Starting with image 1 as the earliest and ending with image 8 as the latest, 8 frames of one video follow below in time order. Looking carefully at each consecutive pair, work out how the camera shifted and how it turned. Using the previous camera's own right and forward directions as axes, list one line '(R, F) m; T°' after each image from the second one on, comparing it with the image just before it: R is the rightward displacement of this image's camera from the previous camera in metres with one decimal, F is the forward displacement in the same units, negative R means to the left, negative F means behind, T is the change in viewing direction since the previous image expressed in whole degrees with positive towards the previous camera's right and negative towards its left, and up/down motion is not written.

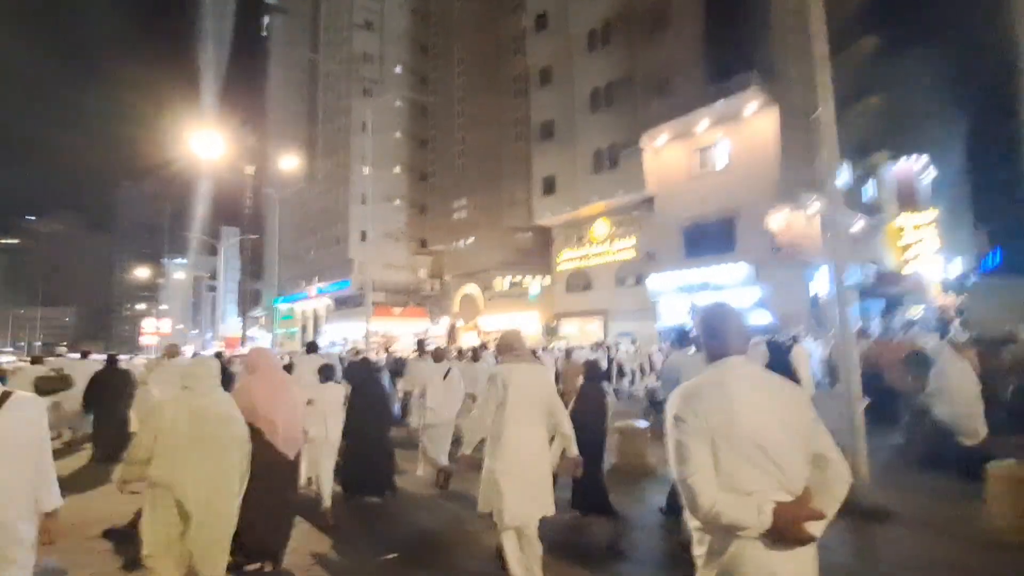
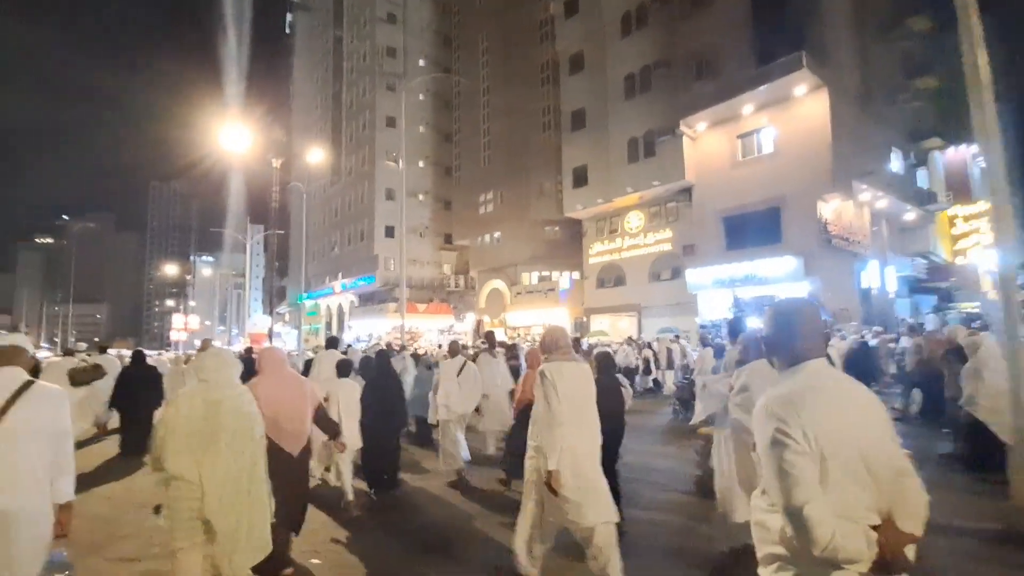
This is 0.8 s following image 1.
(-0.6, +0.8) m; -2°
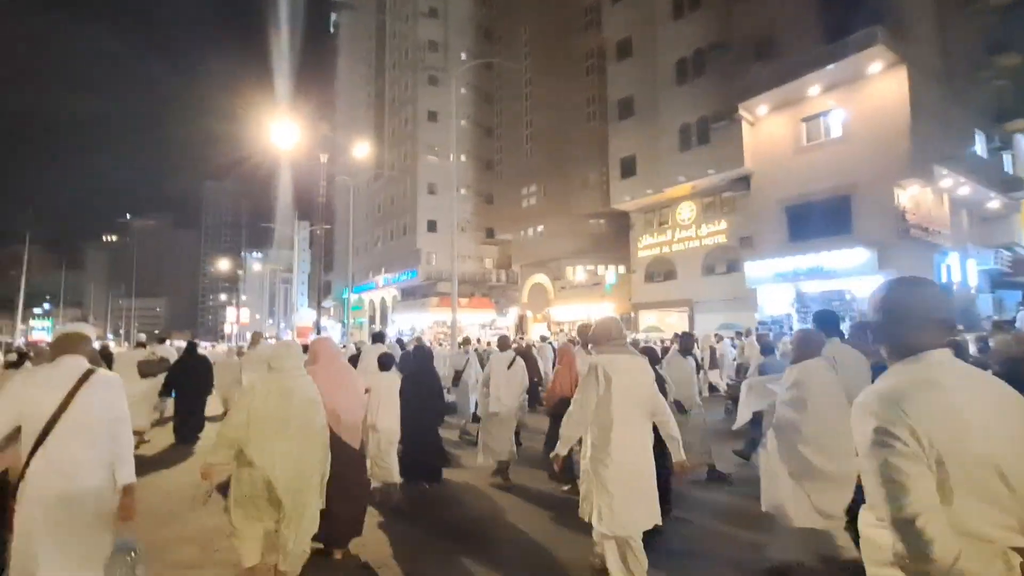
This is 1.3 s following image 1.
(-0.4, +0.5) m; -4°
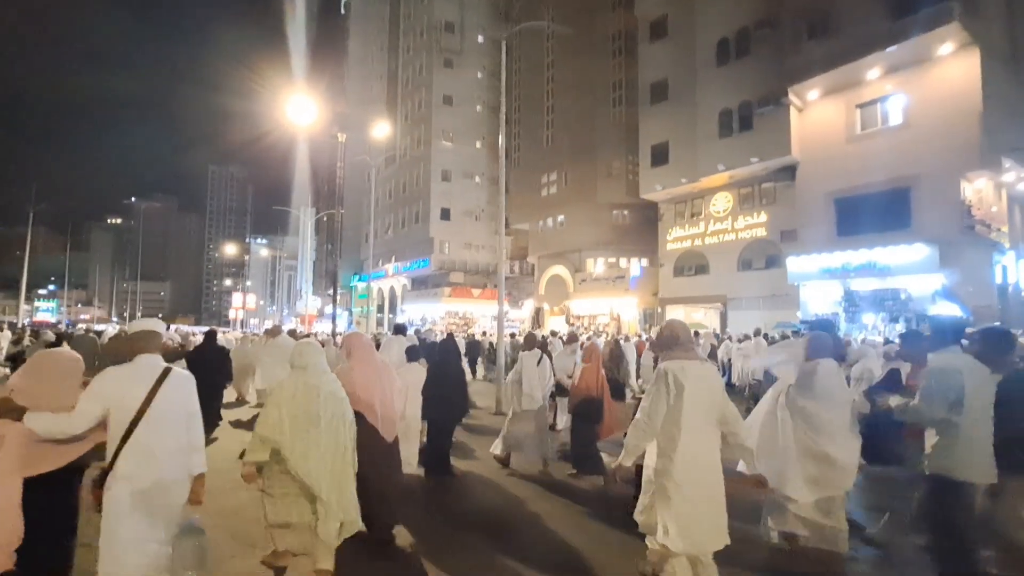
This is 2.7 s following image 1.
(-1.0, +1.2) m; 0°
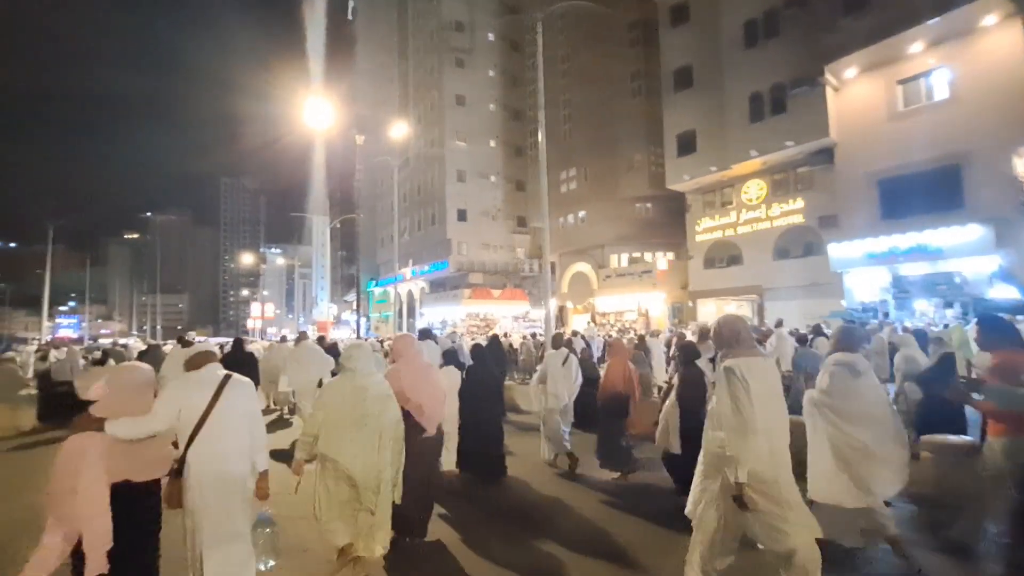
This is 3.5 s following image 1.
(-0.7, +0.6) m; -1°
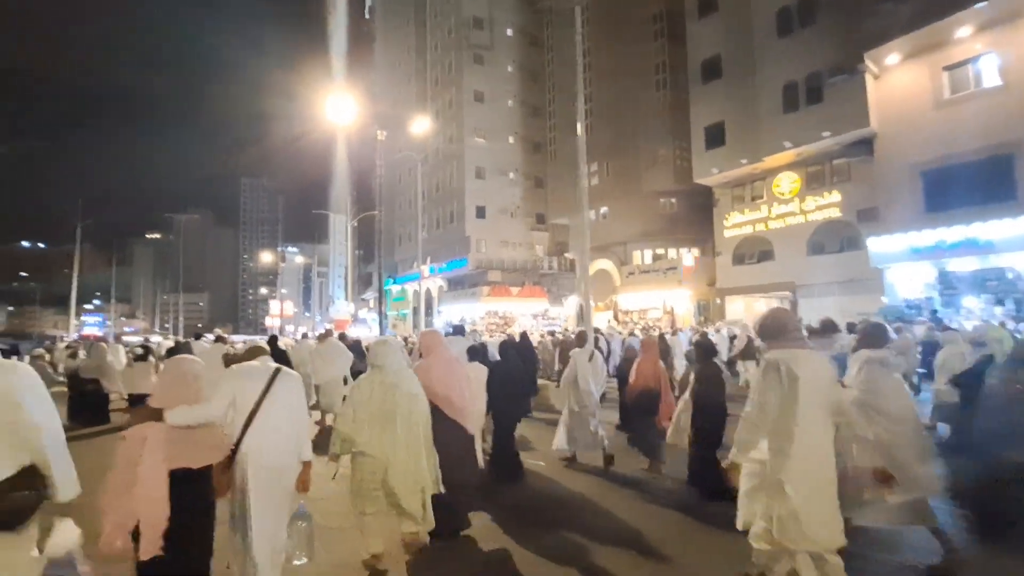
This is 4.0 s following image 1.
(-0.4, +0.5) m; -2°
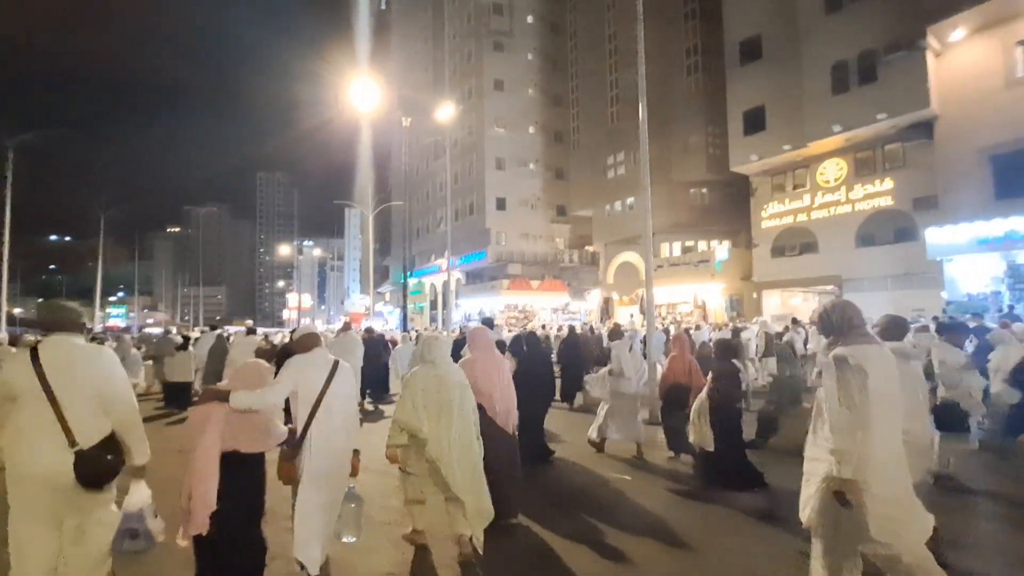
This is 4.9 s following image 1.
(-0.6, +1.0) m; -2°
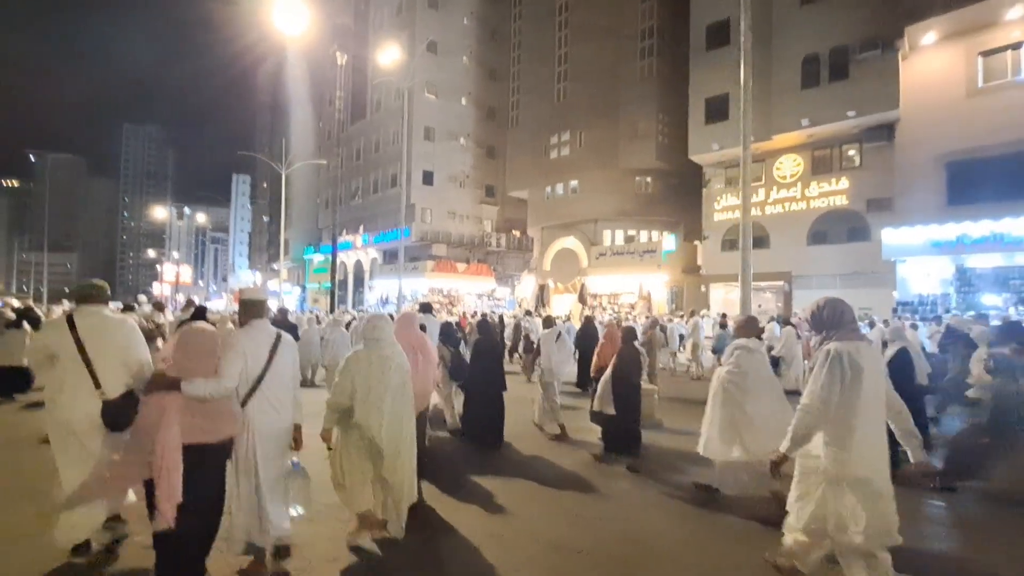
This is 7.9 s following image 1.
(-1.9, +2.6) m; +11°
